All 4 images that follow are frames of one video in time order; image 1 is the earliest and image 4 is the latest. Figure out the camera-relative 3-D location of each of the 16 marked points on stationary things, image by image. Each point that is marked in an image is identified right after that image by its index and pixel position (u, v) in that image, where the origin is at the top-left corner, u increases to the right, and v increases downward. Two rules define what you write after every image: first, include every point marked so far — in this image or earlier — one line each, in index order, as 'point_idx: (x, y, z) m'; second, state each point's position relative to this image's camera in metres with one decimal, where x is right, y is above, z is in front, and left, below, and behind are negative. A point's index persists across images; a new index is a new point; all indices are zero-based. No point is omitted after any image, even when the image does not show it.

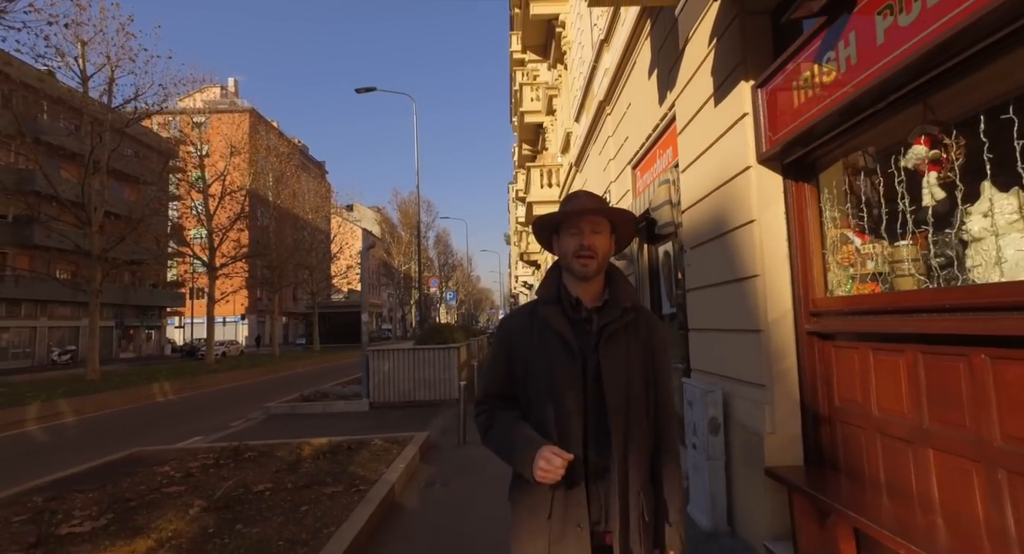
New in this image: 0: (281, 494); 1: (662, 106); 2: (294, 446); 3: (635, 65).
0: (-2.4, -2.2, +5.7) m
1: (+1.7, +2.0, +6.3) m
2: (-3.2, -2.5, +8.2) m
3: (+1.7, +2.9, +7.3) m
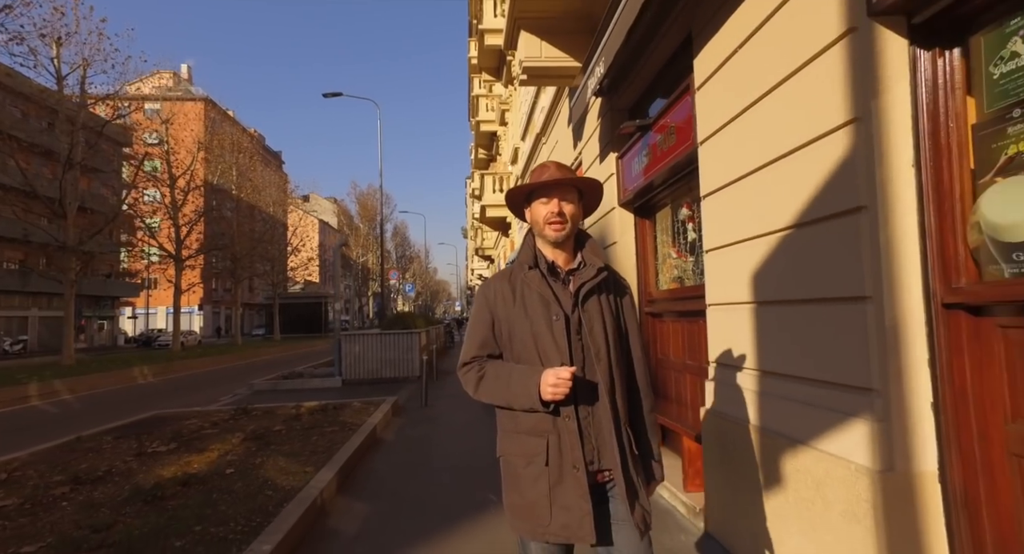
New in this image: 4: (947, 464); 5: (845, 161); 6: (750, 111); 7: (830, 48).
0: (-3.1, -2.2, +7.9) m
1: (+1.0, +2.0, +8.8) m
2: (-4.1, -2.4, +10.4) m
3: (+0.9, +2.9, +9.8) m
4: (+1.8, -0.8, +2.3) m
5: (+1.6, +0.5, +2.6) m
6: (+1.4, +1.0, +3.4) m
7: (+1.5, +1.1, +2.7) m
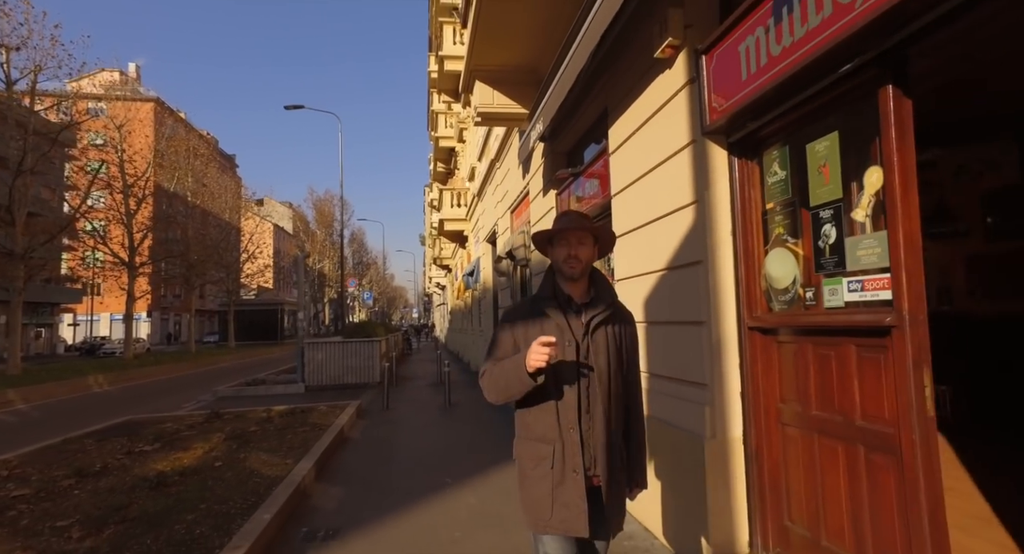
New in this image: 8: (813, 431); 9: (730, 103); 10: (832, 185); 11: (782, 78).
0: (-3.8, -2.4, +8.8) m
1: (+0.2, +1.7, +10.0) m
2: (-5.1, -2.6, +11.1) m
3: (0.0, +2.6, +11.0) m
4: (+1.5, -1.0, +3.6) m
5: (+1.2, +0.3, +3.8) m
6: (+1.1, +0.8, +4.7) m
7: (+1.2, +0.9, +3.9) m
8: (+1.7, -0.9, +3.1) m
9: (+1.3, +1.1, +3.4) m
10: (+1.7, +0.5, +3.0) m
11: (+1.4, +1.0, +2.9) m
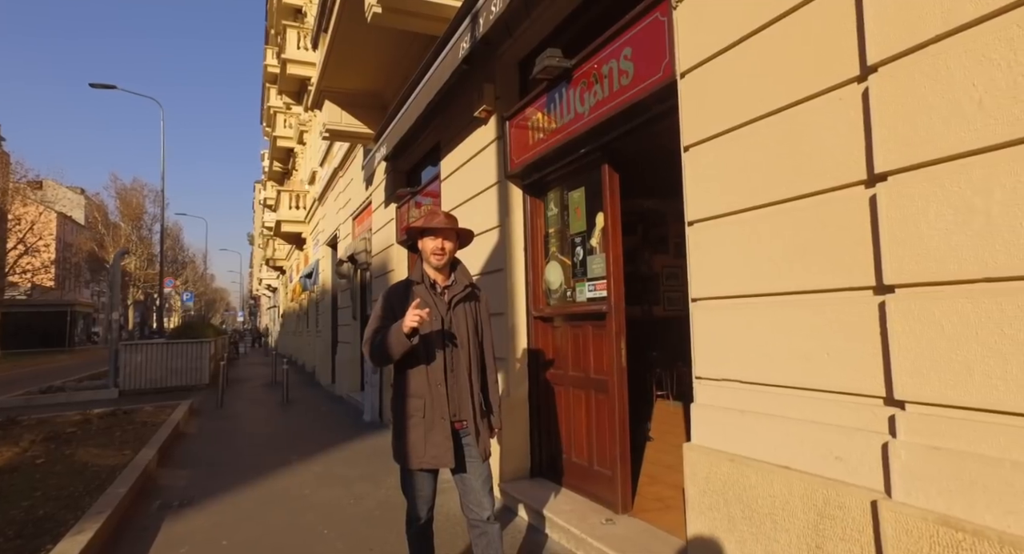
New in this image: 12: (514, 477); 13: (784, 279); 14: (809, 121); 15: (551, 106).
0: (-6.4, -2.4, +8.5) m
1: (-2.8, +1.7, +10.8) m
2: (-8.3, -2.6, +10.4) m
3: (-3.3, +2.6, +11.7) m
4: (+0.2, -1.0, +5.0) m
5: (-0.1, +0.3, +5.2) m
6: (-0.5, +0.8, +6.0) m
7: (-0.2, +0.9, +5.3) m
8: (+0.5, -0.9, +4.6) m
9: (+0.1, +1.0, +4.9) m
10: (+0.6, +0.5, +4.5) m
11: (+0.3, +1.0, +4.4) m
12: (0.0, -1.8, +5.0) m
13: (+1.2, 0.0, +2.4) m
14: (+1.2, +0.6, +2.3) m
15: (+0.3, +1.4, +4.5) m
